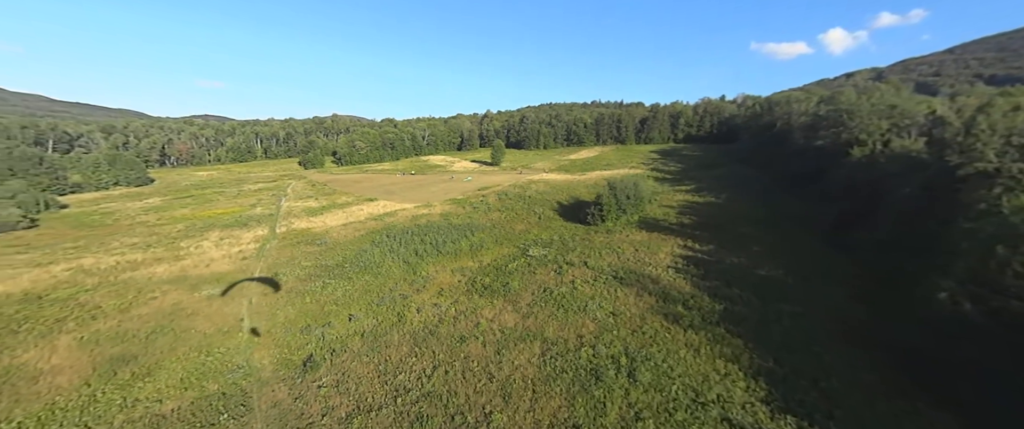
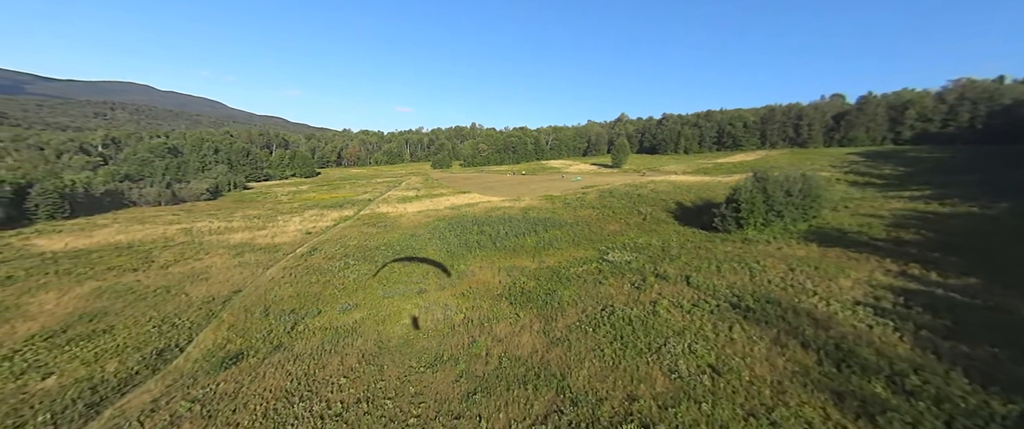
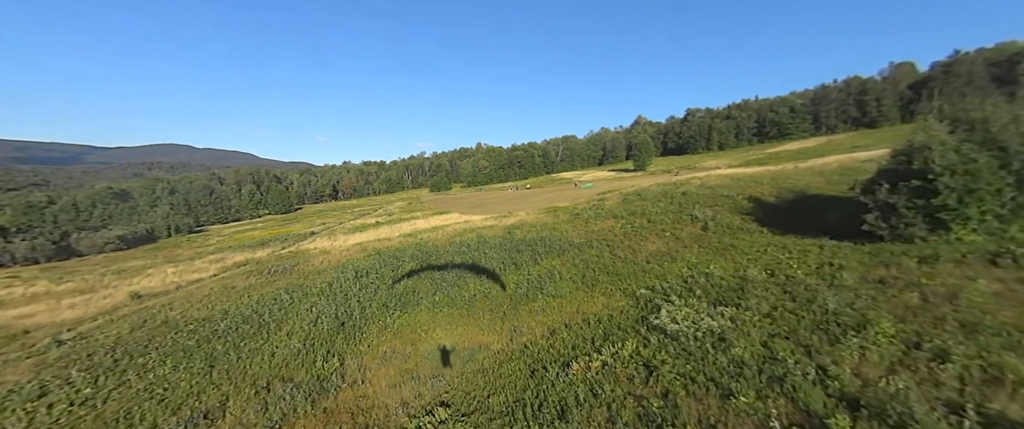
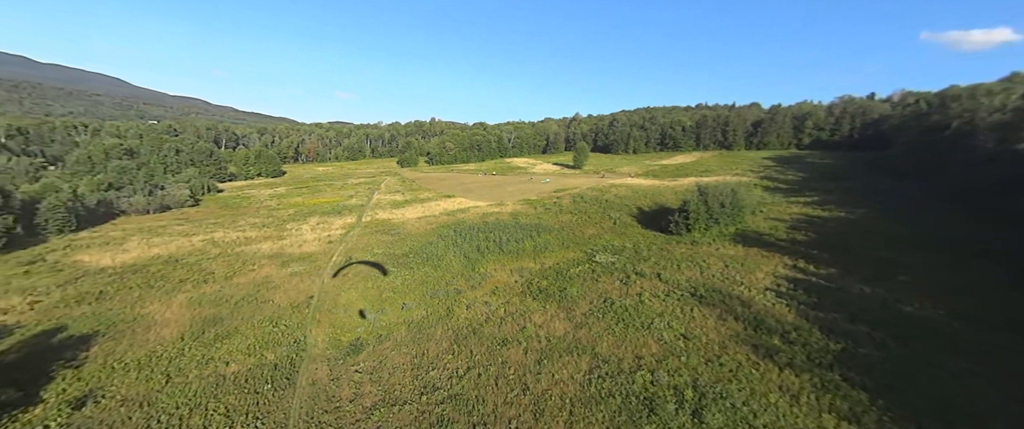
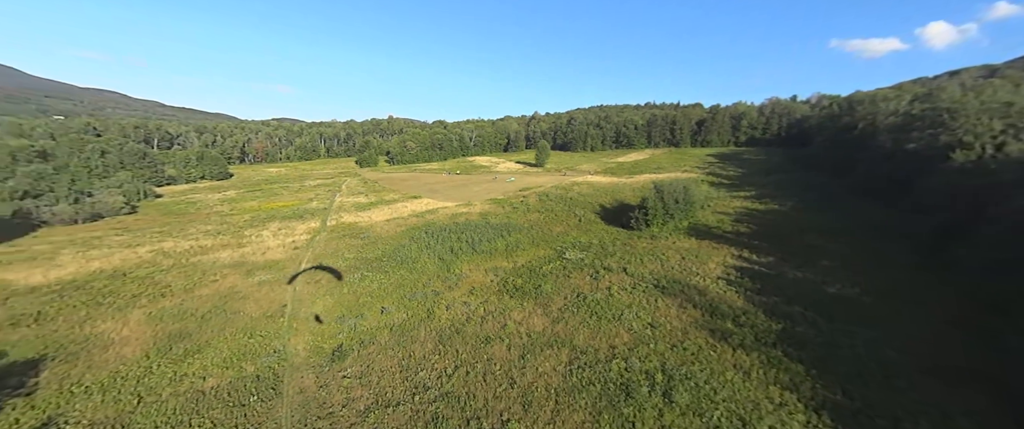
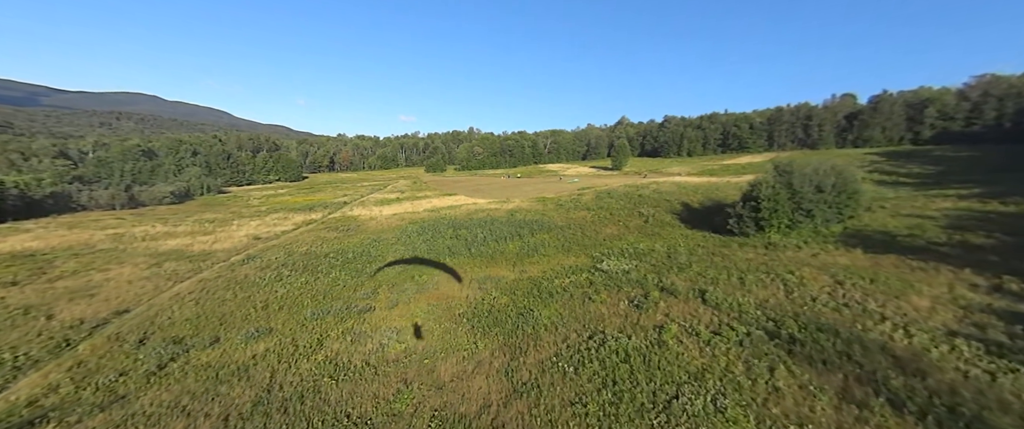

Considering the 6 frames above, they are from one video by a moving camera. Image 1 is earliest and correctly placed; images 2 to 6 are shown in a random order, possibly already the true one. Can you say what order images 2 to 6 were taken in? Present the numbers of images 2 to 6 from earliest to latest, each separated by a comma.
5, 4, 2, 6, 3
